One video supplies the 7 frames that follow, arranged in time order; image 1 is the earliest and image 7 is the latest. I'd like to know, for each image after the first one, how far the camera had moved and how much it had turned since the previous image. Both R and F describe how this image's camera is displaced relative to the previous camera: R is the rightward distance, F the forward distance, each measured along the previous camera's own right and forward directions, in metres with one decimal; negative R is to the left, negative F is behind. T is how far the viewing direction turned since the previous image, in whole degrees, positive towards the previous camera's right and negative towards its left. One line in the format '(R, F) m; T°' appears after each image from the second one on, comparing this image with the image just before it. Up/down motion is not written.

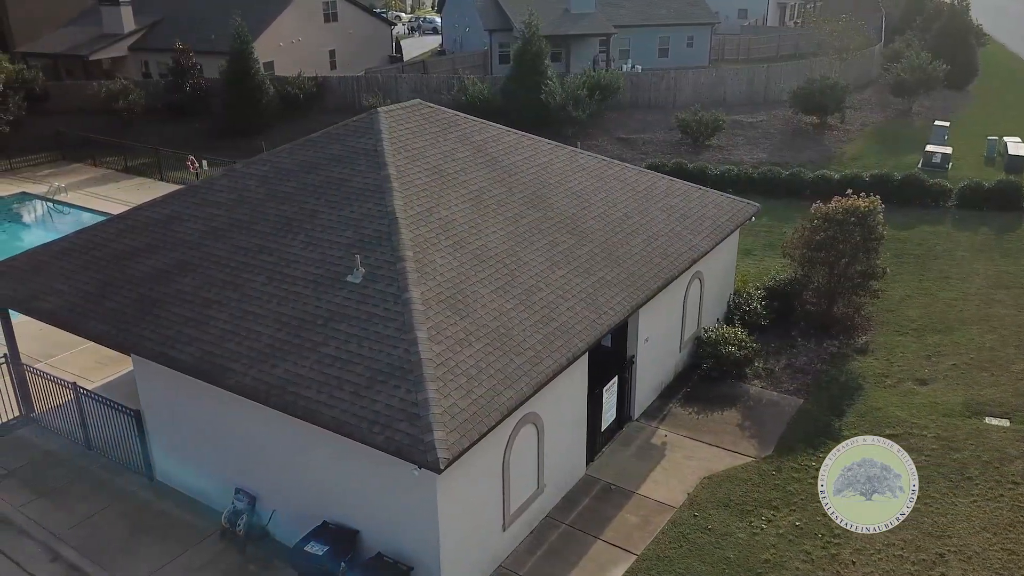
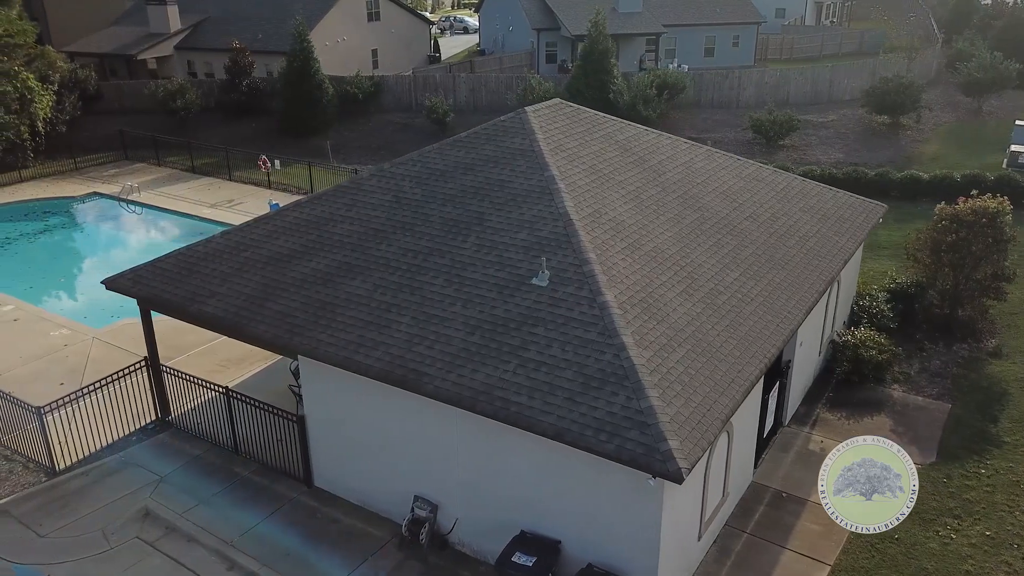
(-2.6, +0.3) m; 0°
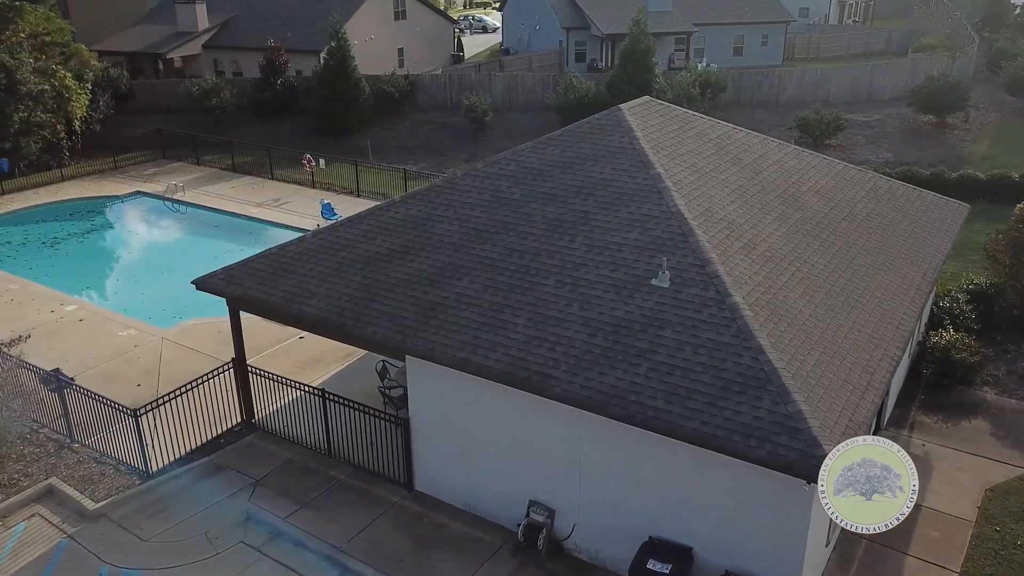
(-1.6, +0.2) m; 0°
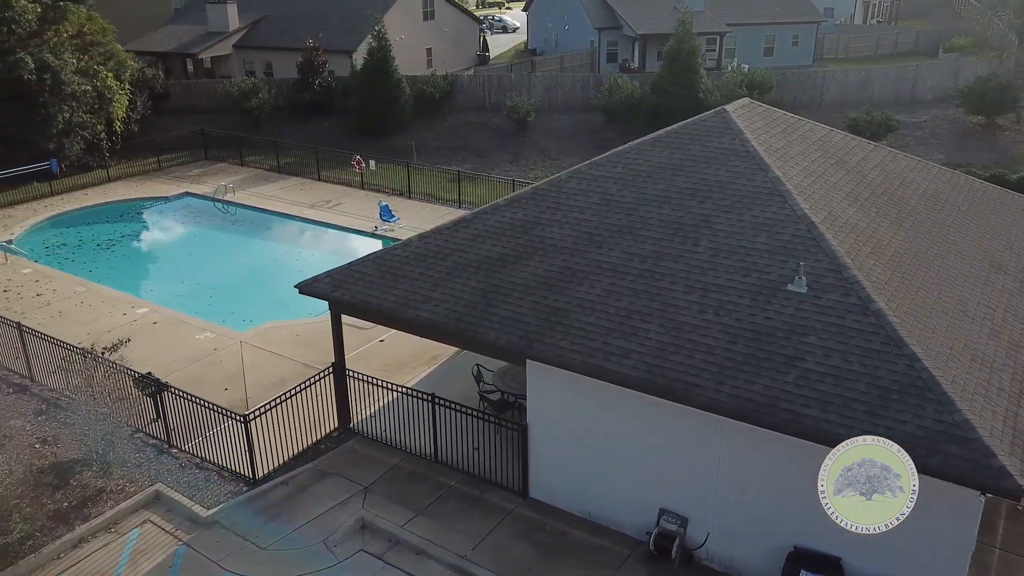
(-1.8, +0.1) m; 0°
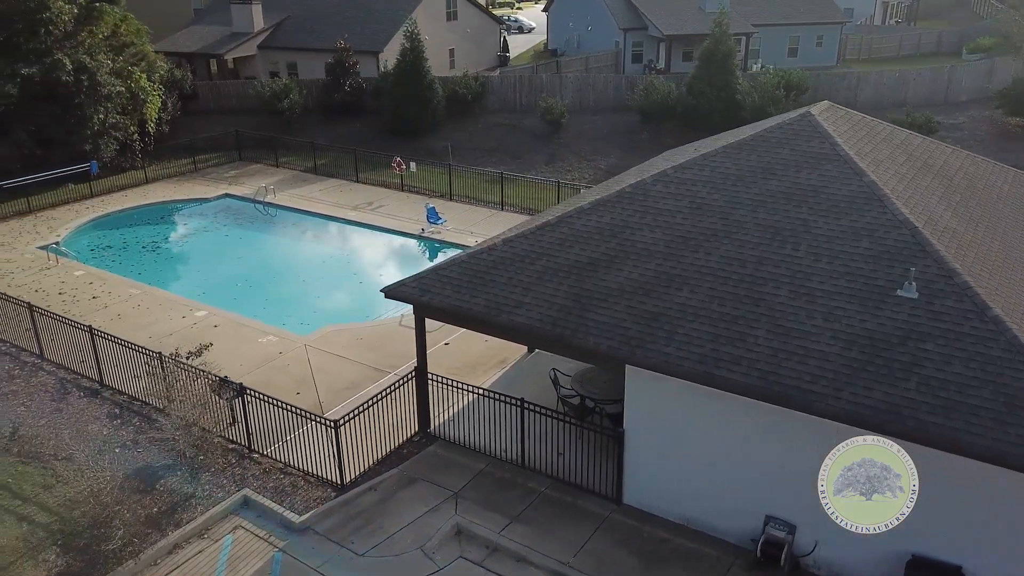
(-1.4, +0.1) m; 0°
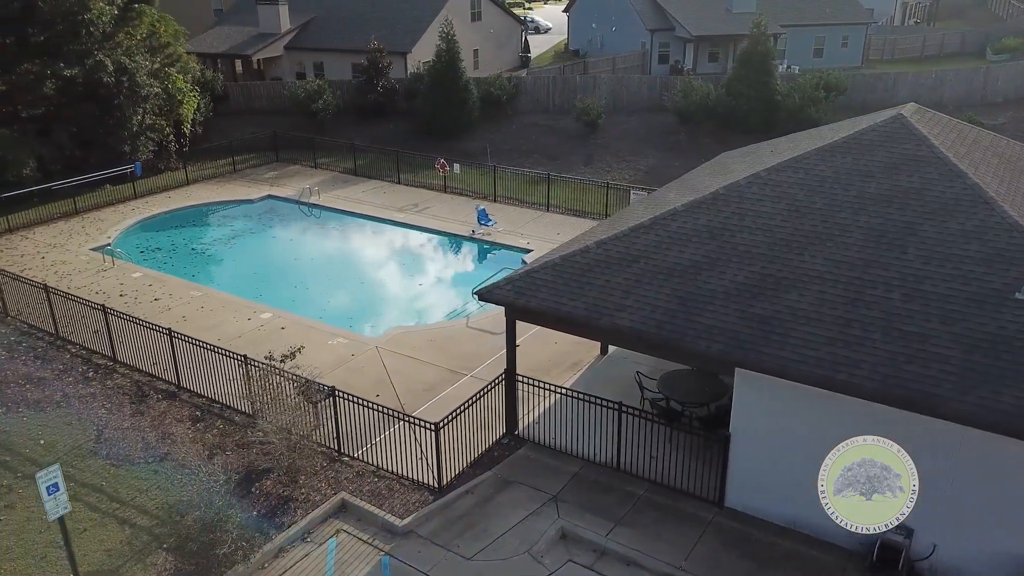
(-1.6, 0.0) m; 0°
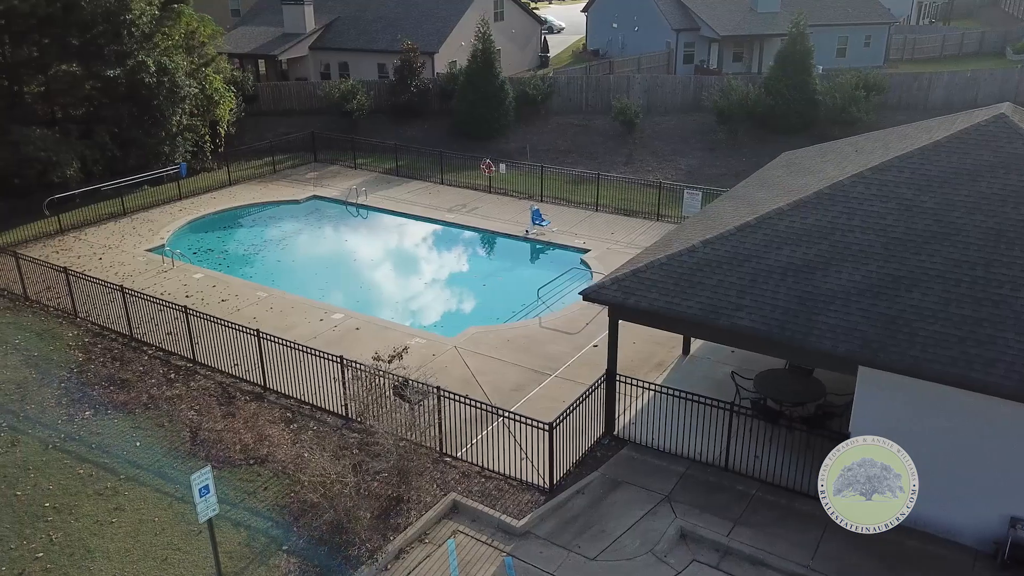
(-1.8, 0.0) m; 0°
